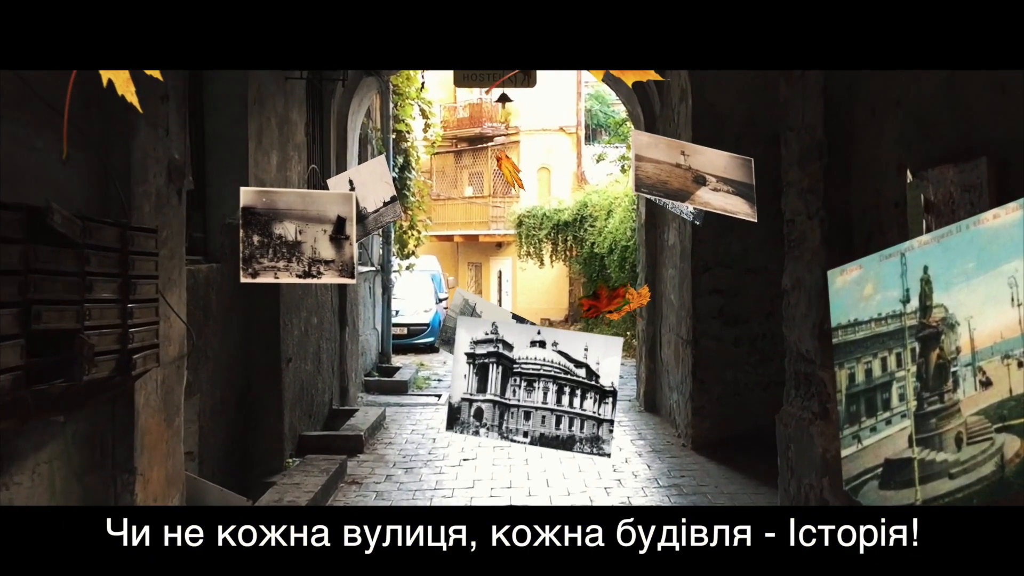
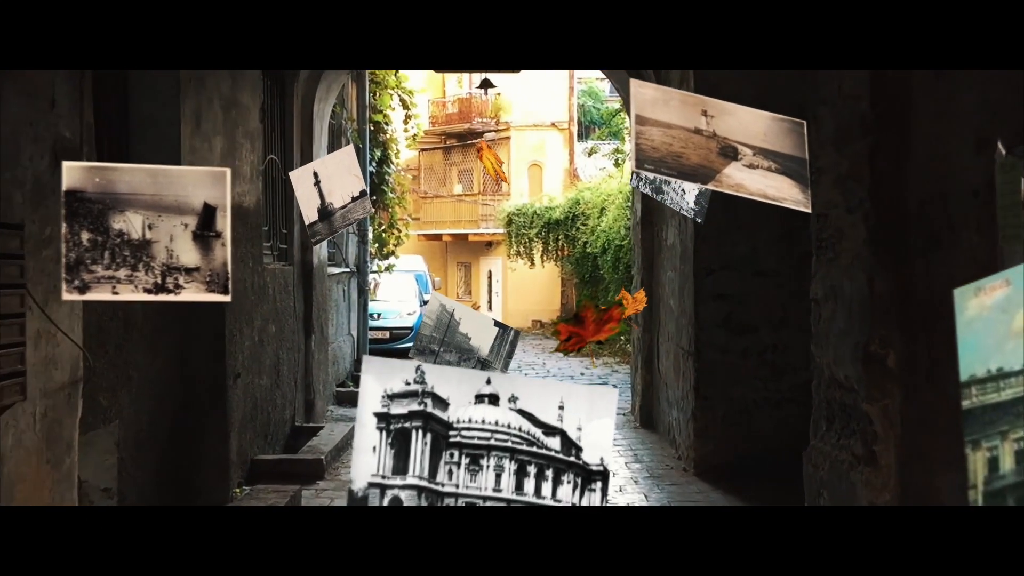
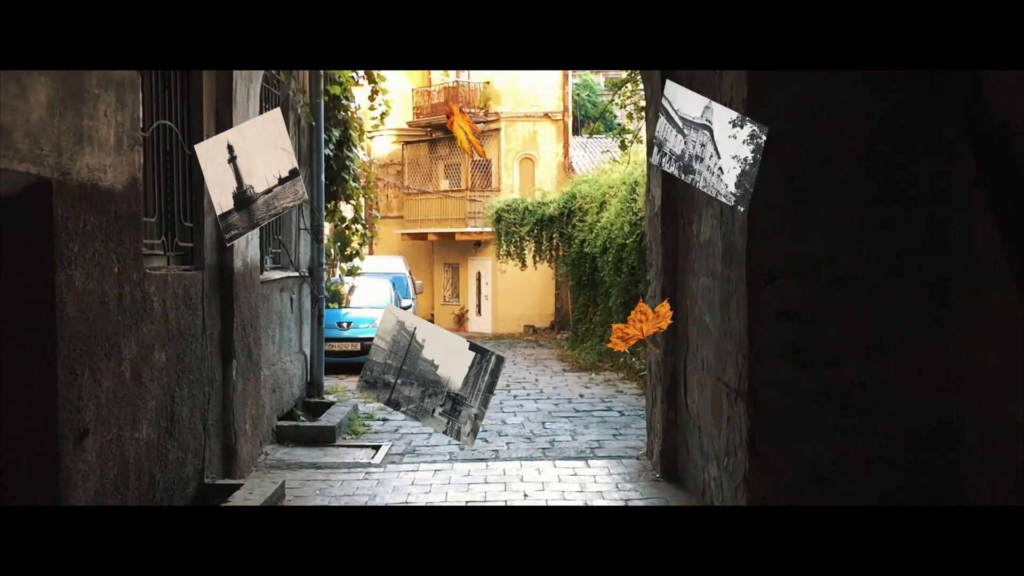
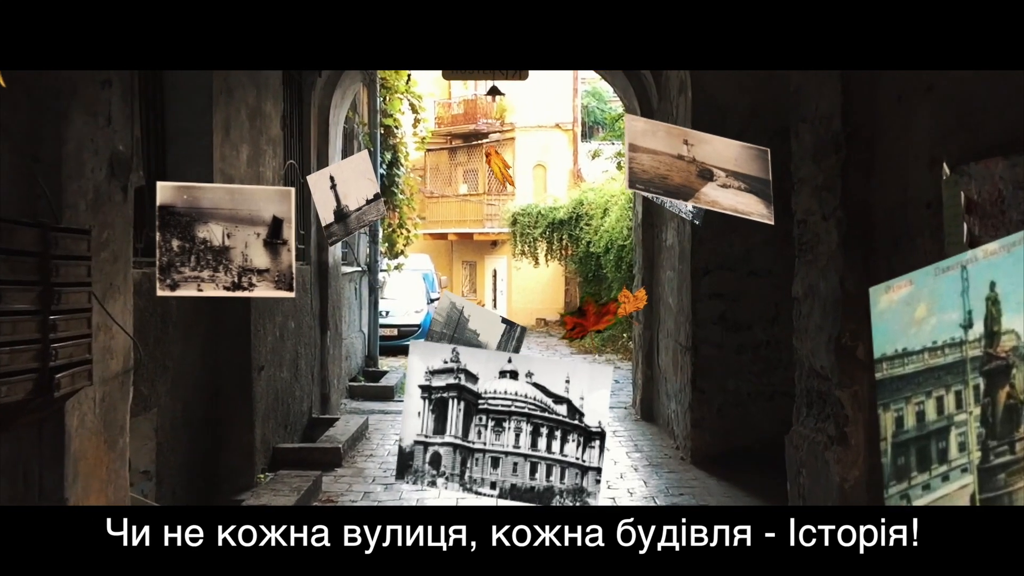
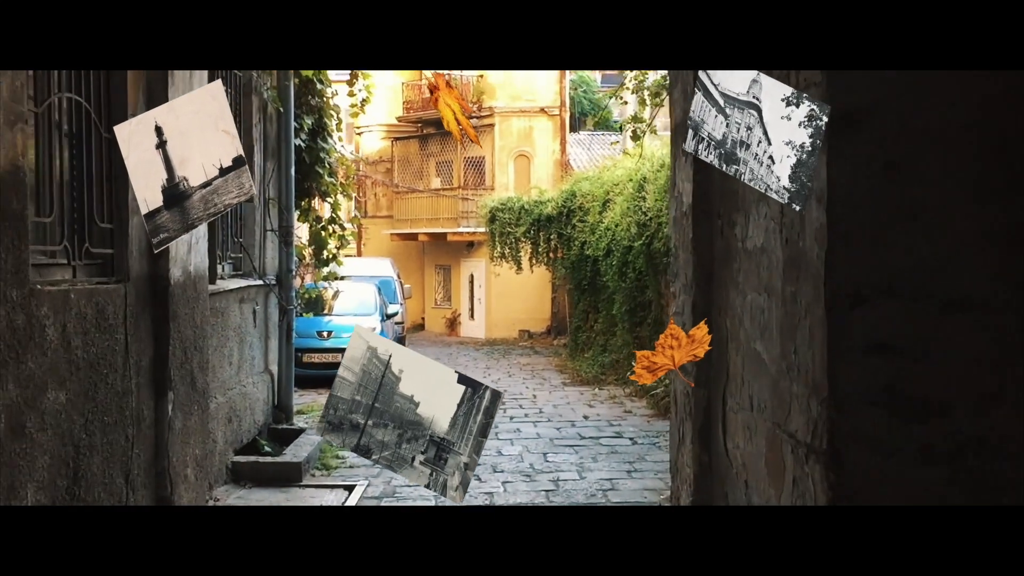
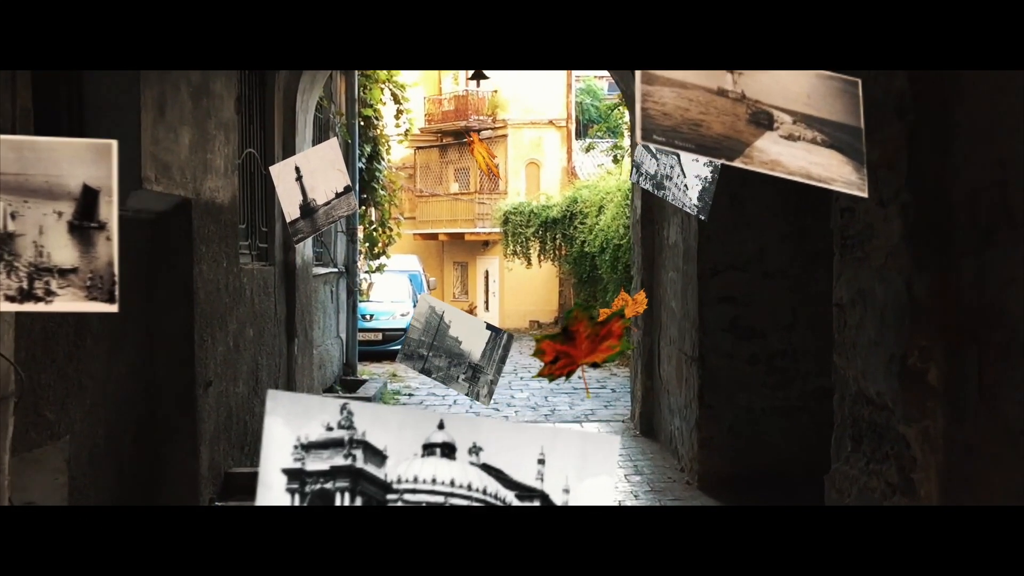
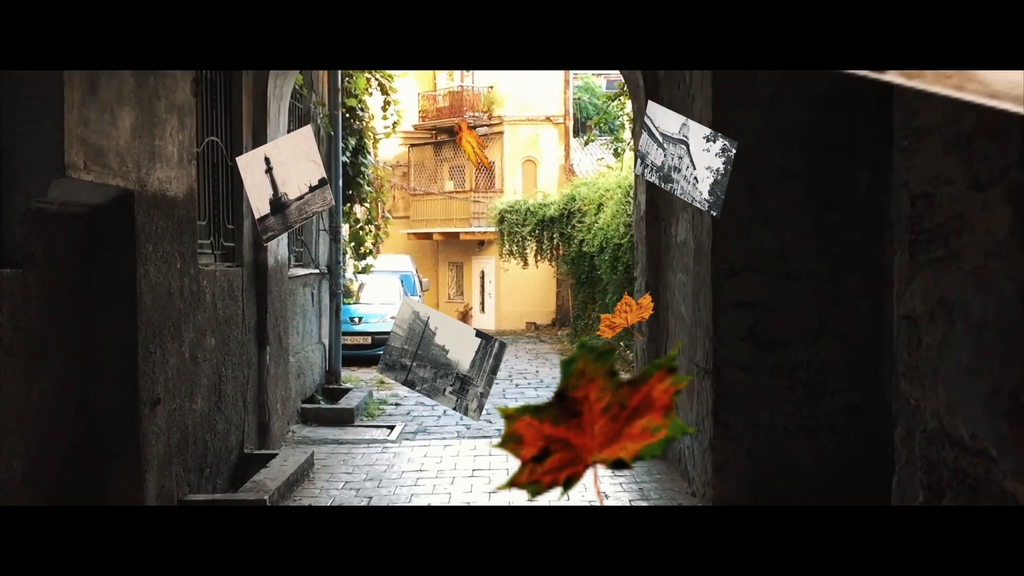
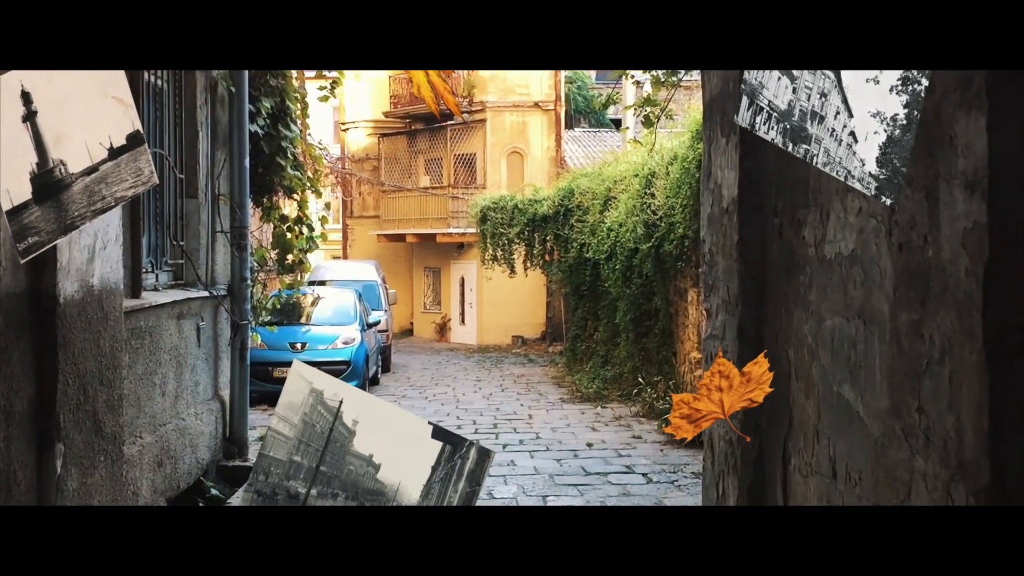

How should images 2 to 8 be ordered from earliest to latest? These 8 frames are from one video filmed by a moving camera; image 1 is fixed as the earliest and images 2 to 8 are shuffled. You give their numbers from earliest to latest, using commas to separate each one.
4, 2, 6, 7, 3, 5, 8
